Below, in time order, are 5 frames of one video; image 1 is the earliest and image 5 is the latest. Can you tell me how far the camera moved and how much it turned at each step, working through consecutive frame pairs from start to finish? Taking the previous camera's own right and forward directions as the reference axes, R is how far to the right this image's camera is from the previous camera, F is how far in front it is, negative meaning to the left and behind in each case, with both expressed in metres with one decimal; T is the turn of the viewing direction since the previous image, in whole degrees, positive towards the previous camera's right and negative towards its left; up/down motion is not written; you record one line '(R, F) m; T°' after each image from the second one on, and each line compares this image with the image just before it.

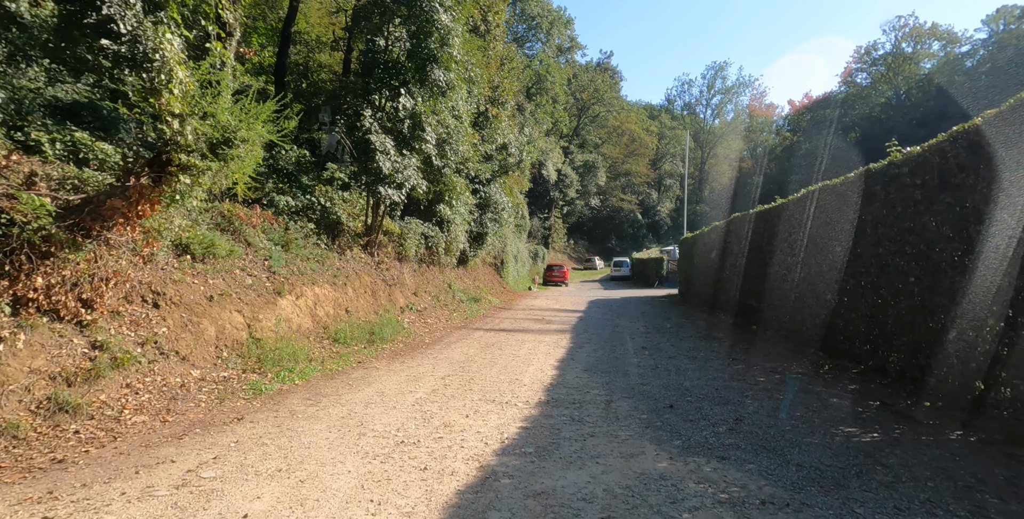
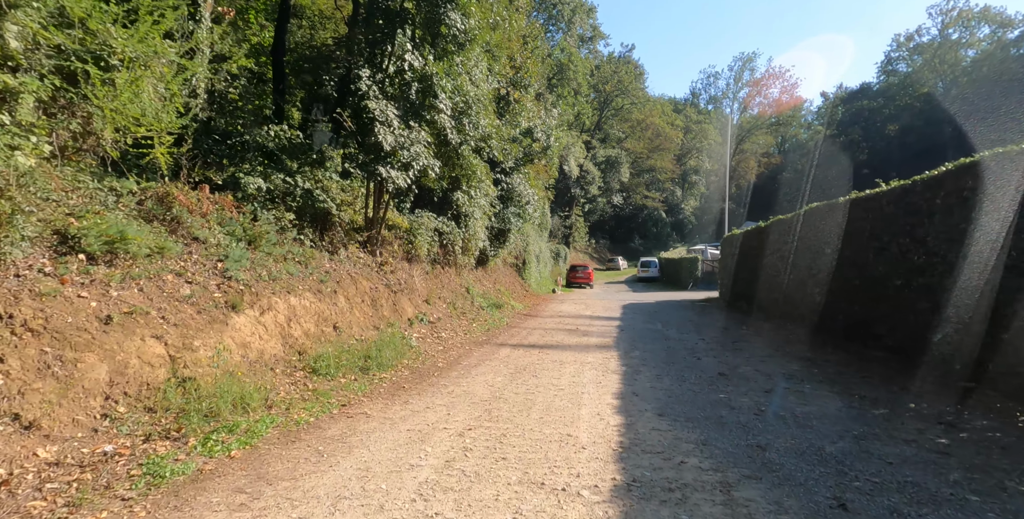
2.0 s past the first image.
(-0.3, +2.1) m; -2°
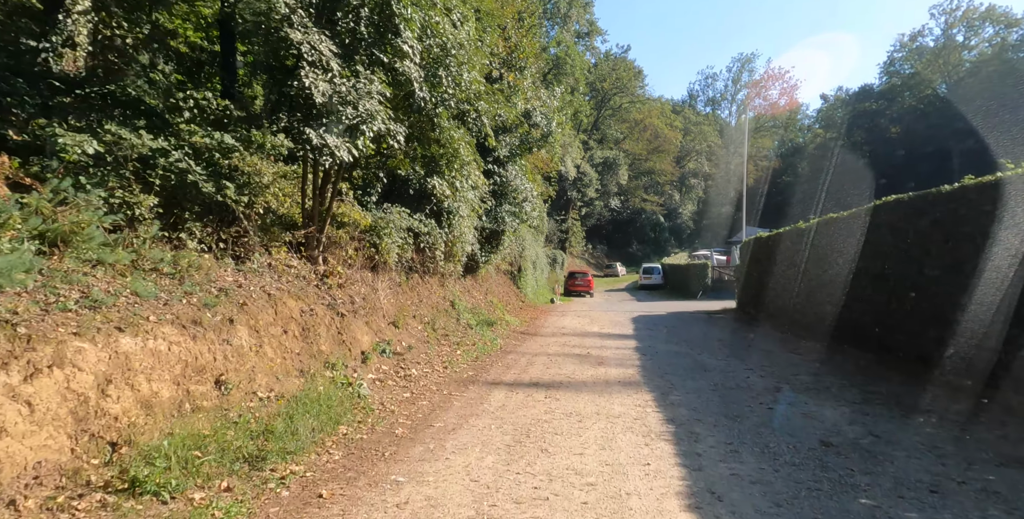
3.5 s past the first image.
(0.0, +2.6) m; +1°
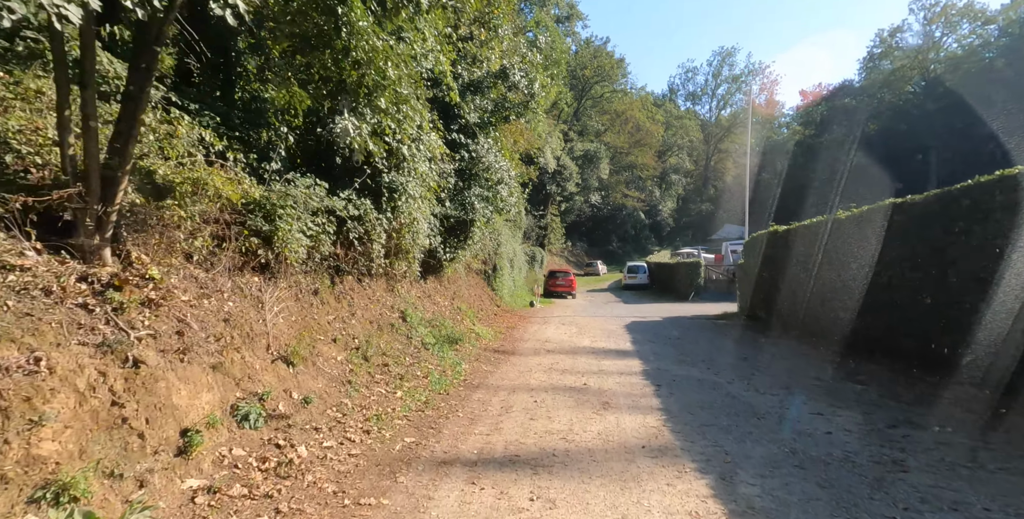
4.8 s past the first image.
(+0.1, +3.0) m; +3°
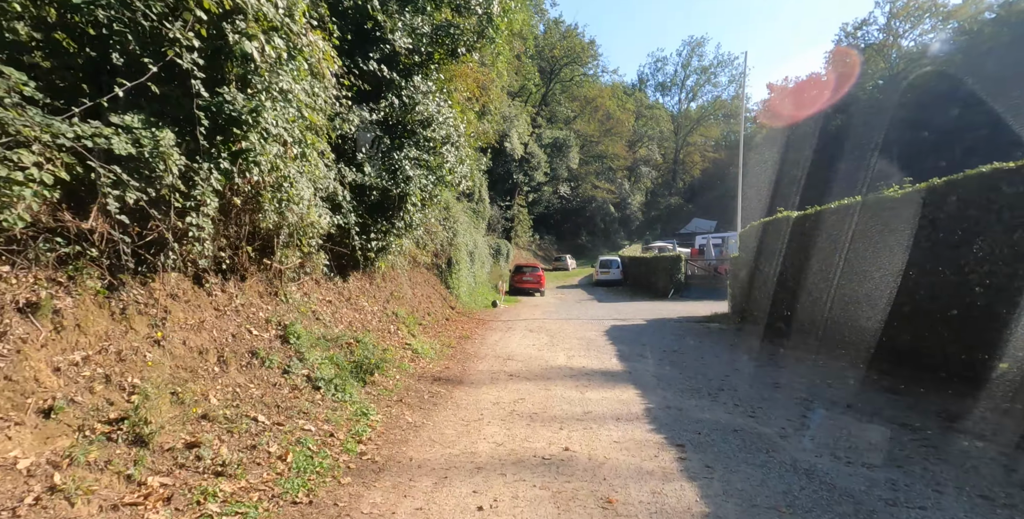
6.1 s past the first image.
(+0.3, +3.3) m; +4°
